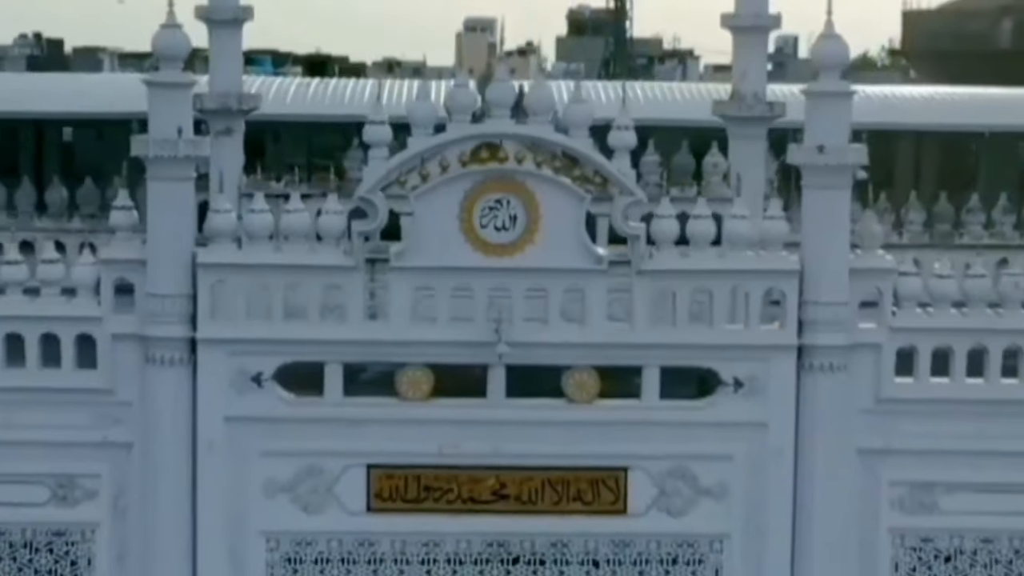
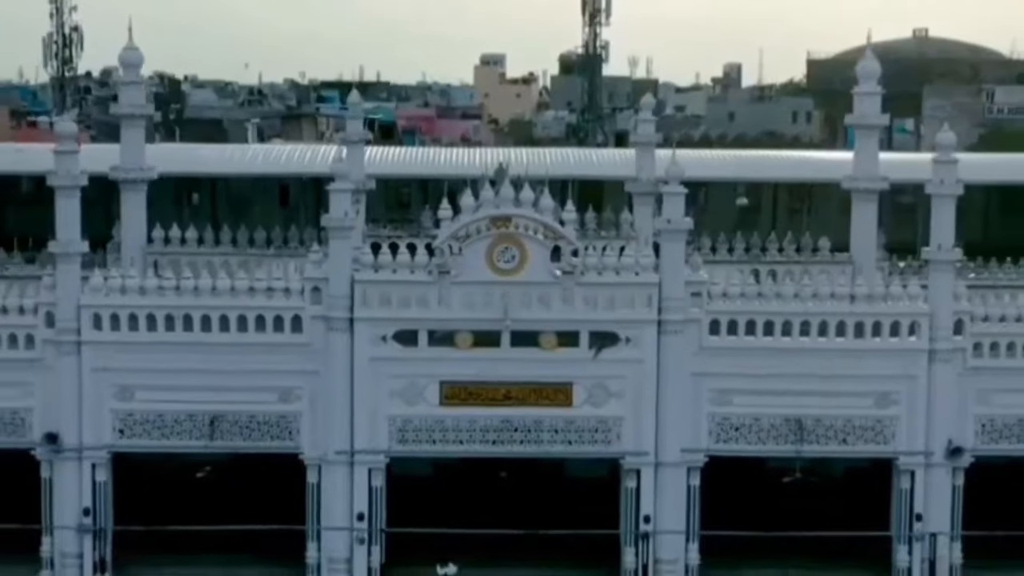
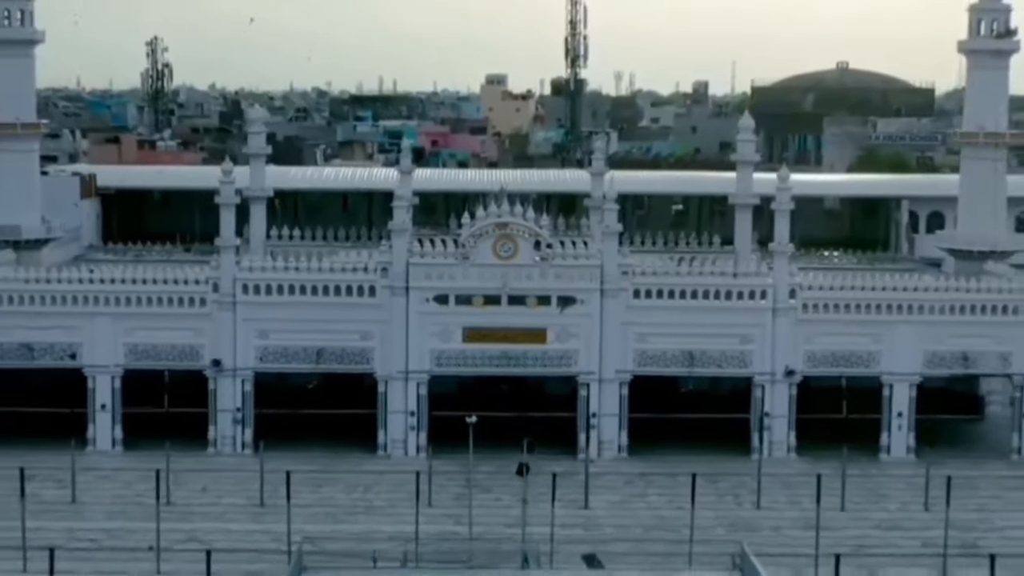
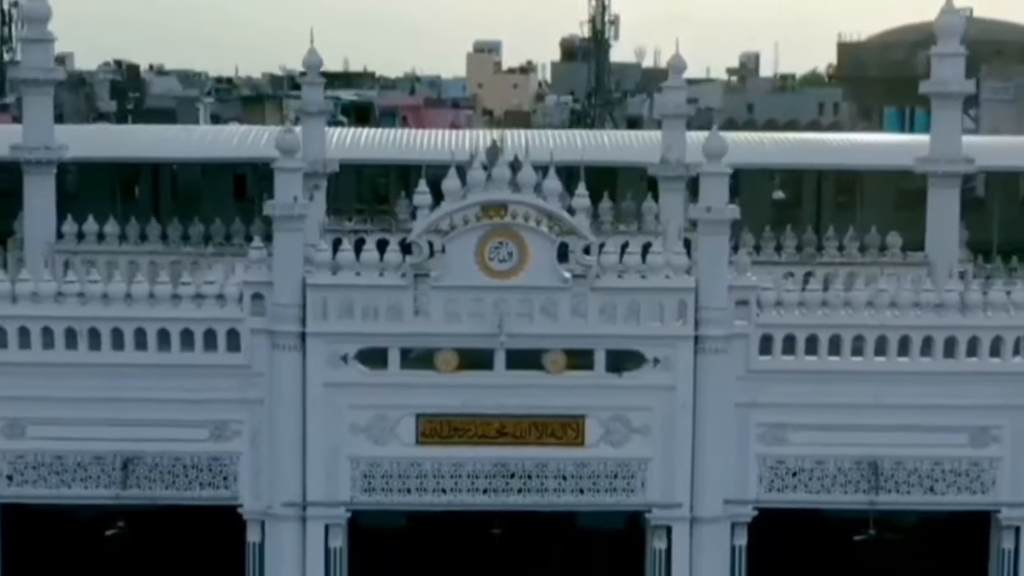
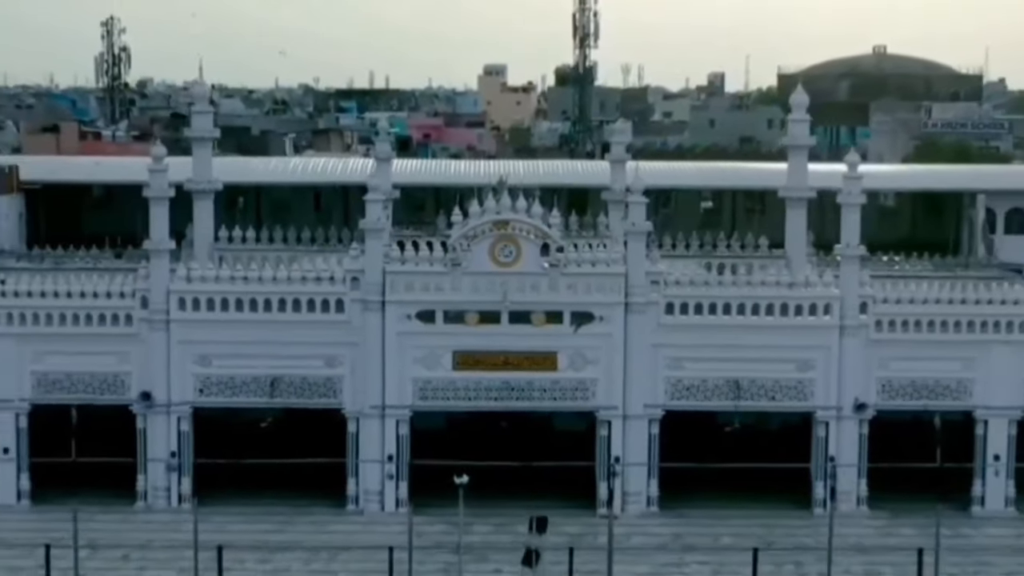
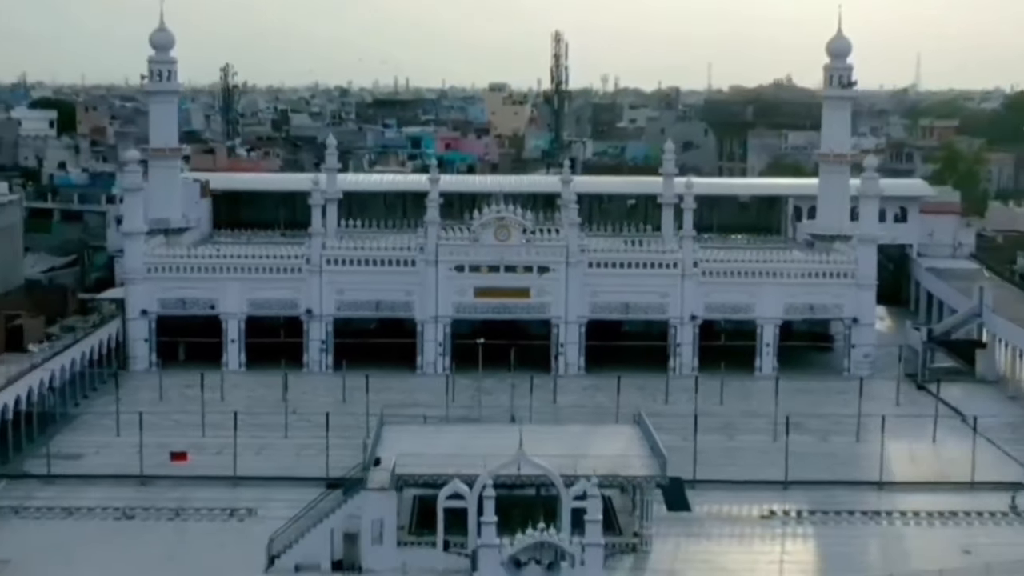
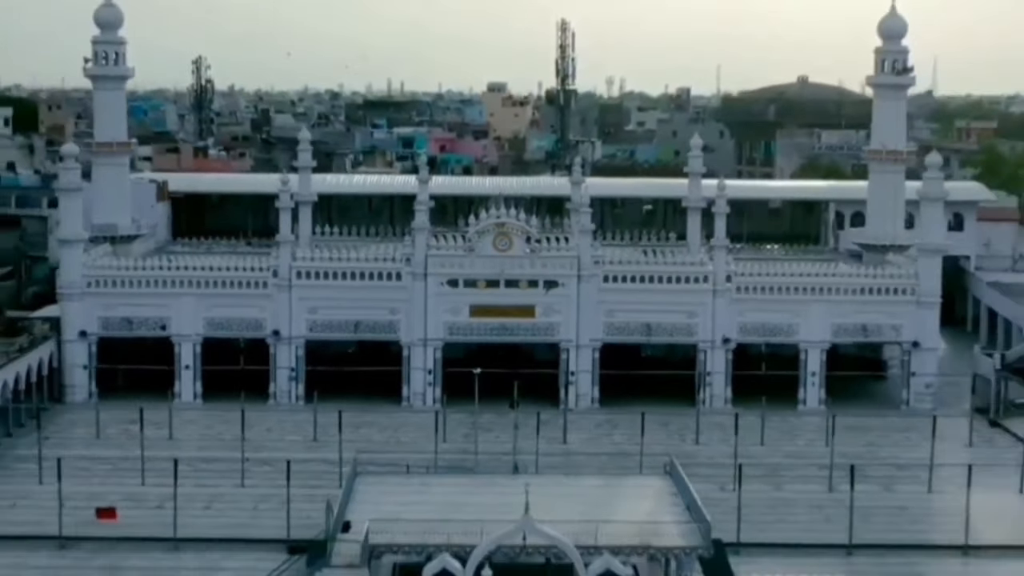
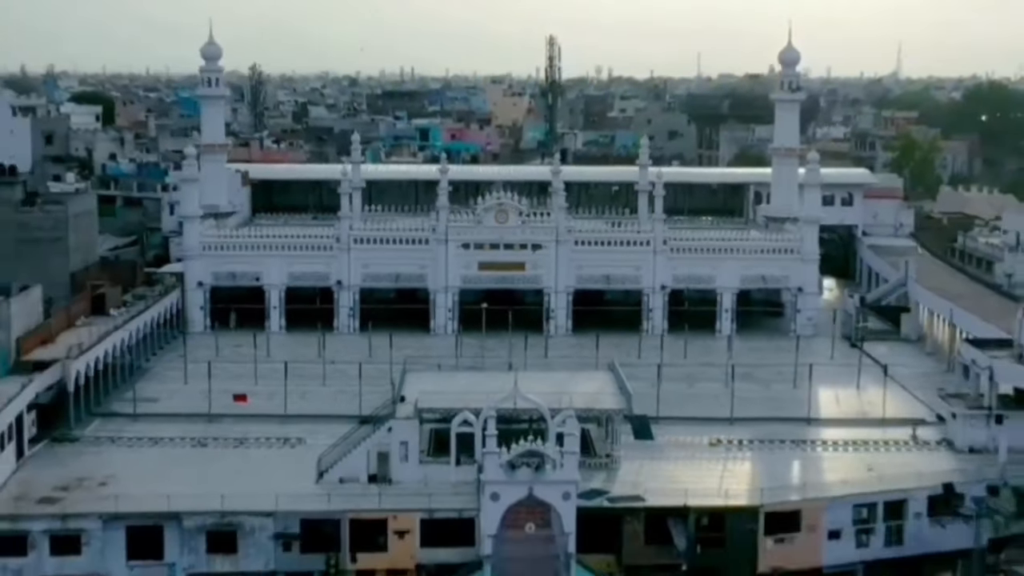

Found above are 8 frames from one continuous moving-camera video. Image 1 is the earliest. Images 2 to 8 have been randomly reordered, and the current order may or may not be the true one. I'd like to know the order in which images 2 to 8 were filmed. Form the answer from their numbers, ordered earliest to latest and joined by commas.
4, 2, 5, 3, 7, 6, 8
